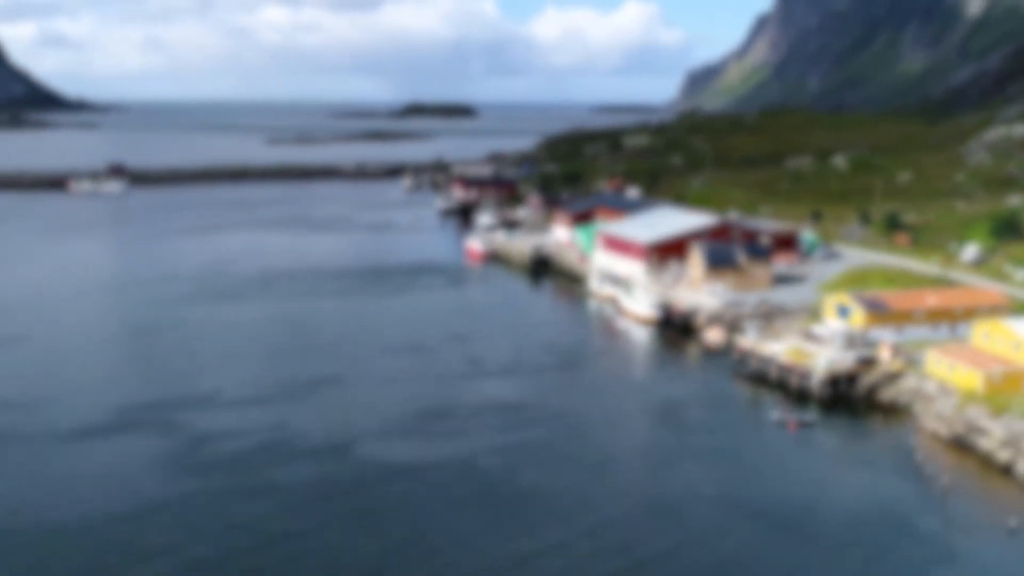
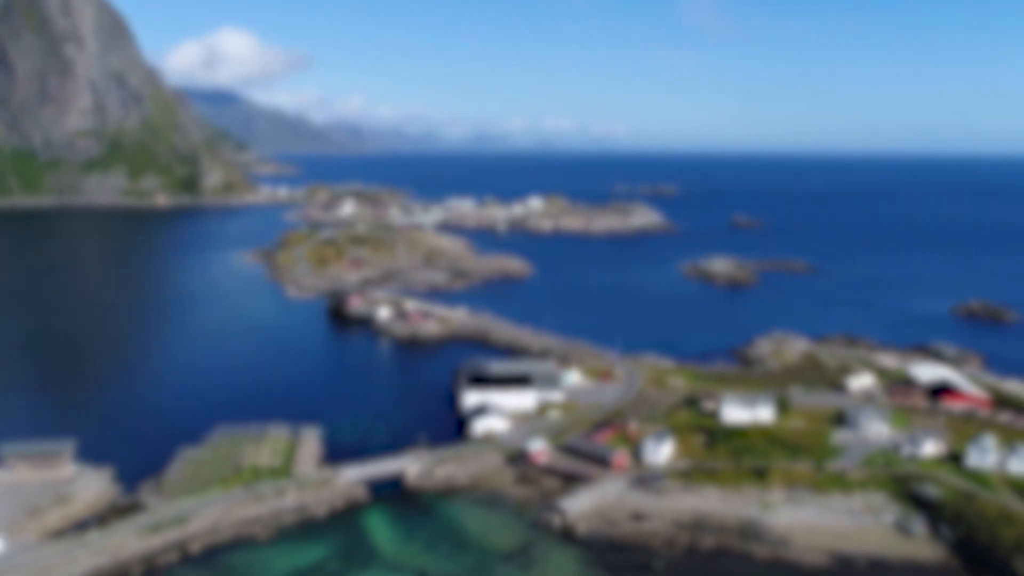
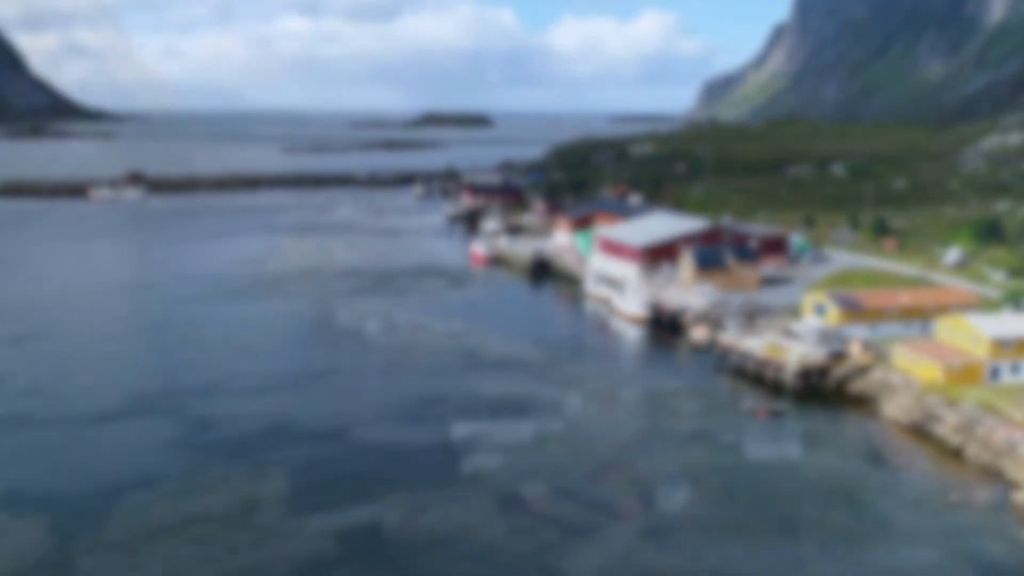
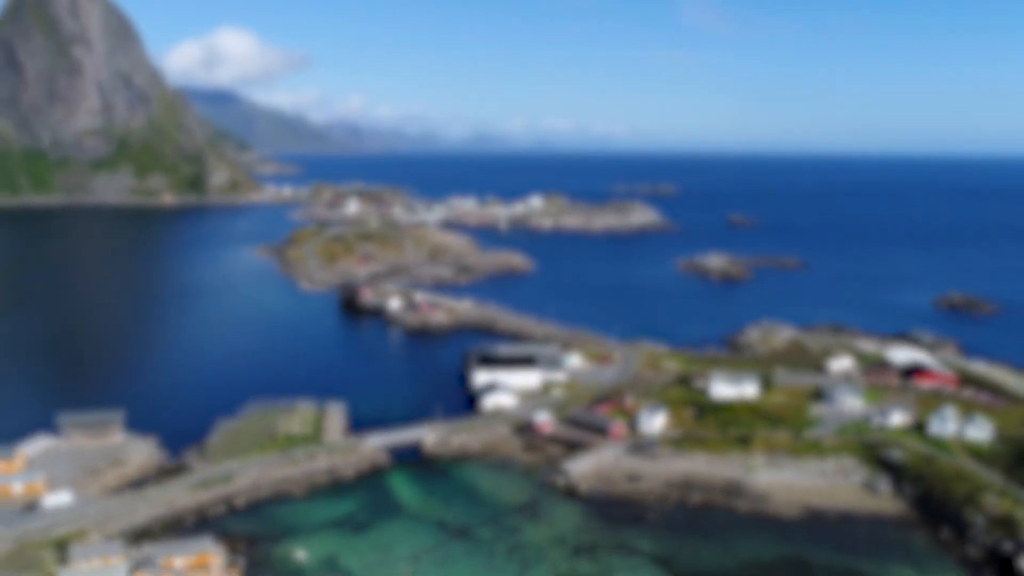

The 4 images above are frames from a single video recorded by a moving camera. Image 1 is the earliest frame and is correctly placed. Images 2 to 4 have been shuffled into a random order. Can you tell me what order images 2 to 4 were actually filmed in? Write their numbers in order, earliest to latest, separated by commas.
3, 2, 4
